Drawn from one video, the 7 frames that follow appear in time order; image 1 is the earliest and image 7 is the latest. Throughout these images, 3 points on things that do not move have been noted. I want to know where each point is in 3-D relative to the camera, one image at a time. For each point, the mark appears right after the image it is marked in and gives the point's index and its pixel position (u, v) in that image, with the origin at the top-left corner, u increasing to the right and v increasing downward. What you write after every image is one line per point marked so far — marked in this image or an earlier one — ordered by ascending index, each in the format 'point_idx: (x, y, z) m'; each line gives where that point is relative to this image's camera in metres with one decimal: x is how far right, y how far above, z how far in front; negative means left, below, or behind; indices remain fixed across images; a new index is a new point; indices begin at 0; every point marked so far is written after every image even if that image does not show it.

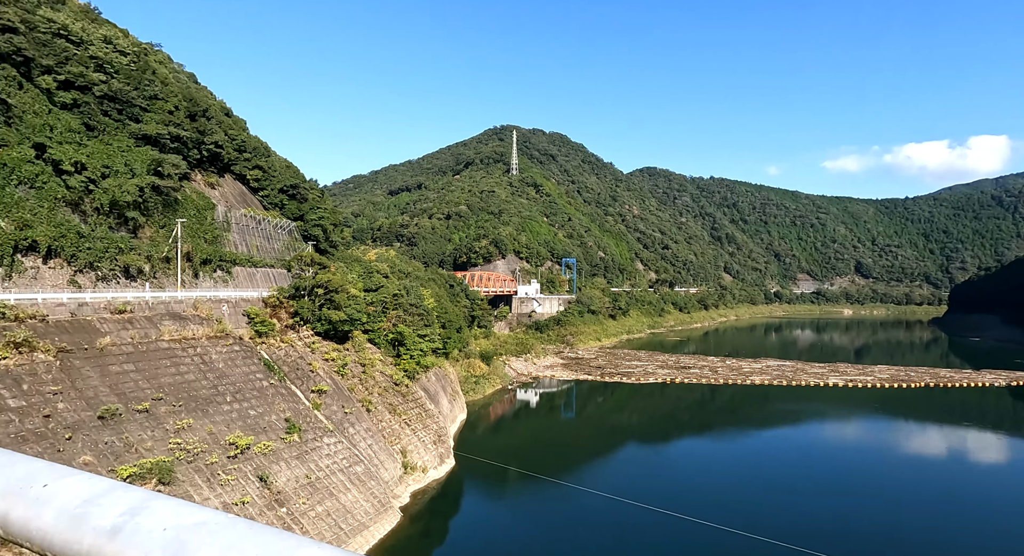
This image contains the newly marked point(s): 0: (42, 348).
0: (-17.6, -2.5, +21.8) m
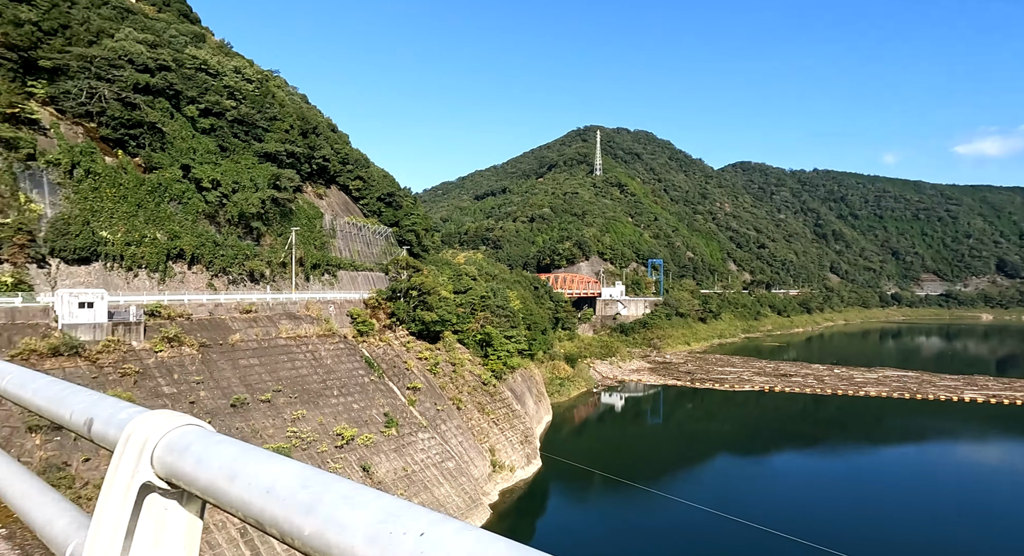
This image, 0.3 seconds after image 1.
0: (-13.9, -2.7, +25.1) m
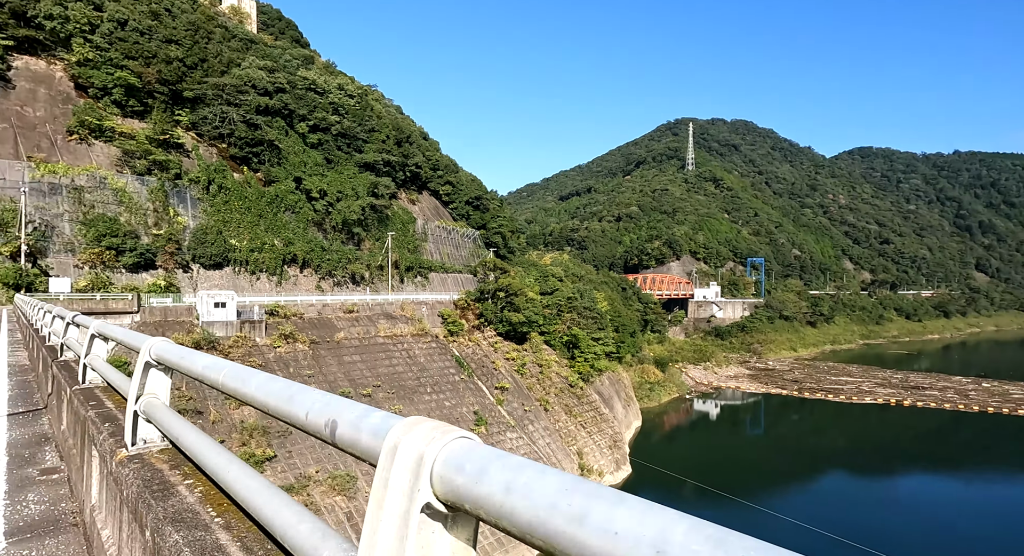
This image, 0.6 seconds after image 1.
0: (-9.9, -2.8, +27.5) m
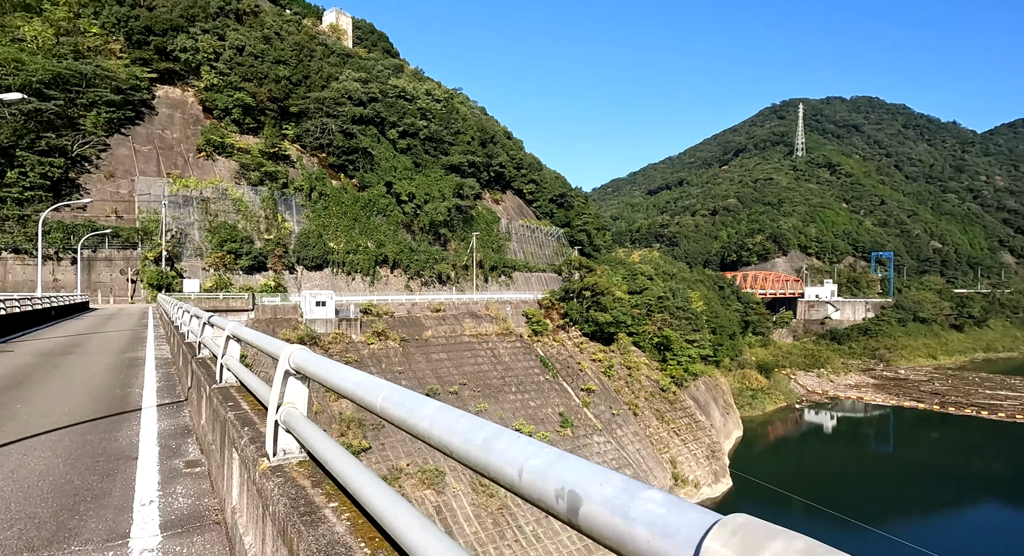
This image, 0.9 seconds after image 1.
0: (-5.9, -2.8, +28.0) m
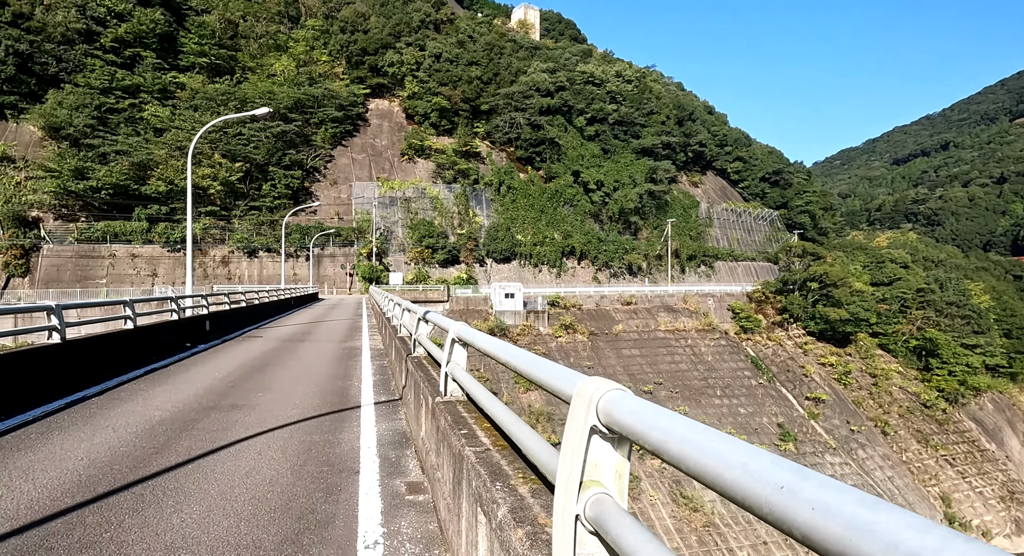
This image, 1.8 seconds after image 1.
0: (+3.1, -2.4, +26.9) m
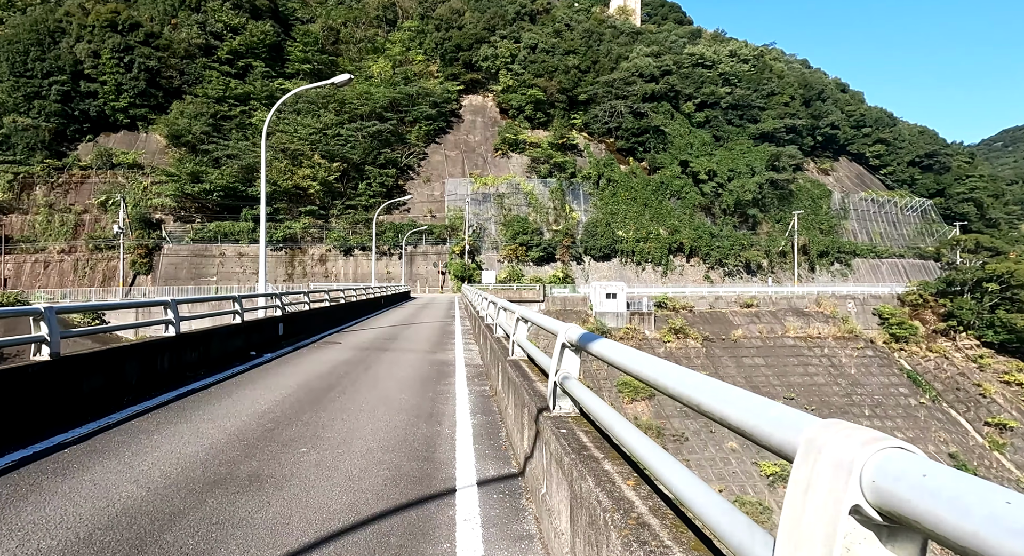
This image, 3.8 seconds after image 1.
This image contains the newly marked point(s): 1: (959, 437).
0: (+7.4, -2.3, +23.6) m
1: (+14.6, -5.2, +18.9) m
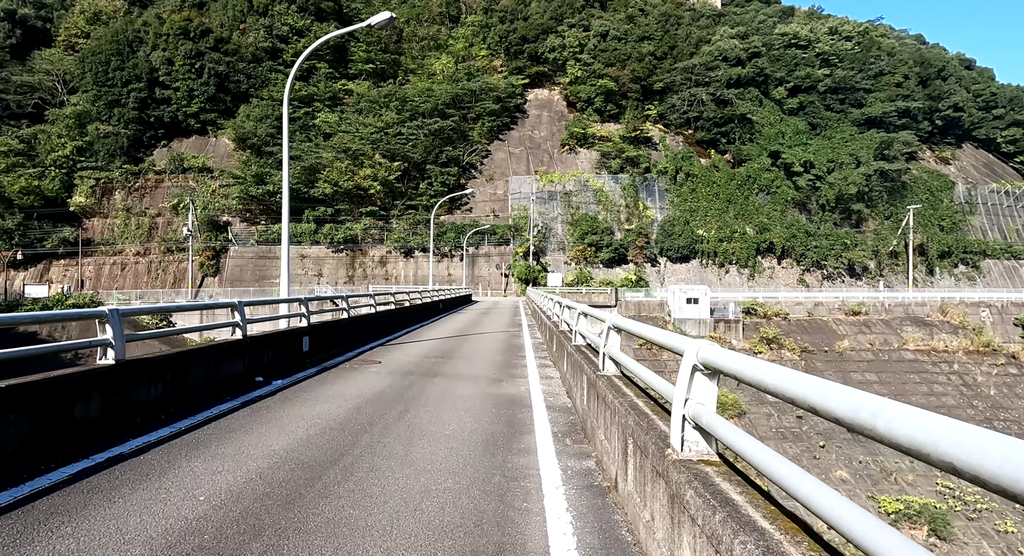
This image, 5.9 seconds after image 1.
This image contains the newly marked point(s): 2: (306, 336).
0: (+10.2, -2.5, +20.4) m
1: (+16.8, -5.3, +14.9) m
2: (-2.5, -0.8, +8.1) m
